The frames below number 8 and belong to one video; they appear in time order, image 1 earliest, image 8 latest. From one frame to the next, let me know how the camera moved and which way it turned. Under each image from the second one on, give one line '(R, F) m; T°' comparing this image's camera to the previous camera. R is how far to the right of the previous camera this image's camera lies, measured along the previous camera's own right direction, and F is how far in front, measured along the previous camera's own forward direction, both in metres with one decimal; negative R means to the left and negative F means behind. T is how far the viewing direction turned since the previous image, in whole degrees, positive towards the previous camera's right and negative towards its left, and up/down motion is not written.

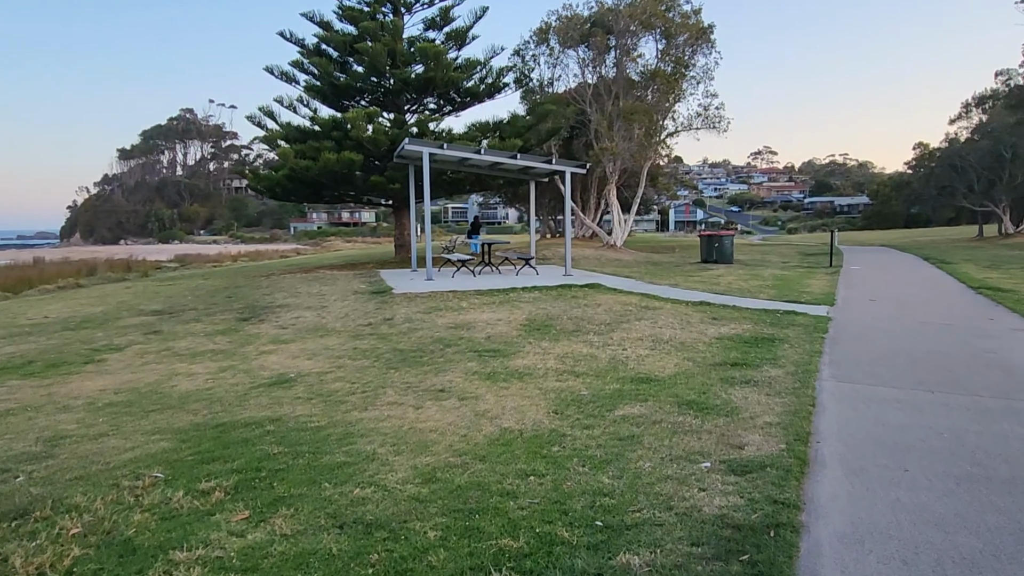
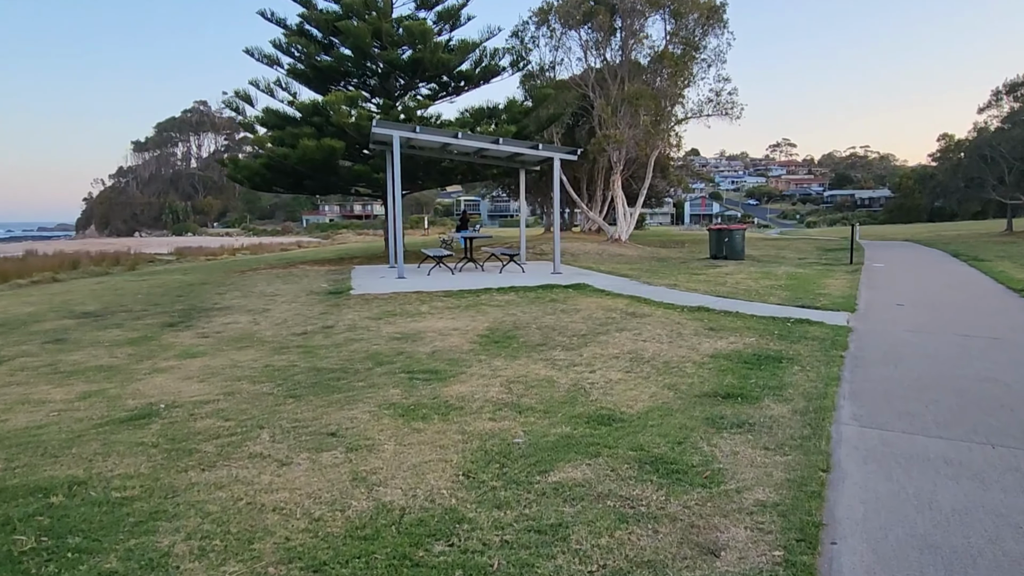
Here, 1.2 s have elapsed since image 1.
(+0.5, +1.0) m; -1°
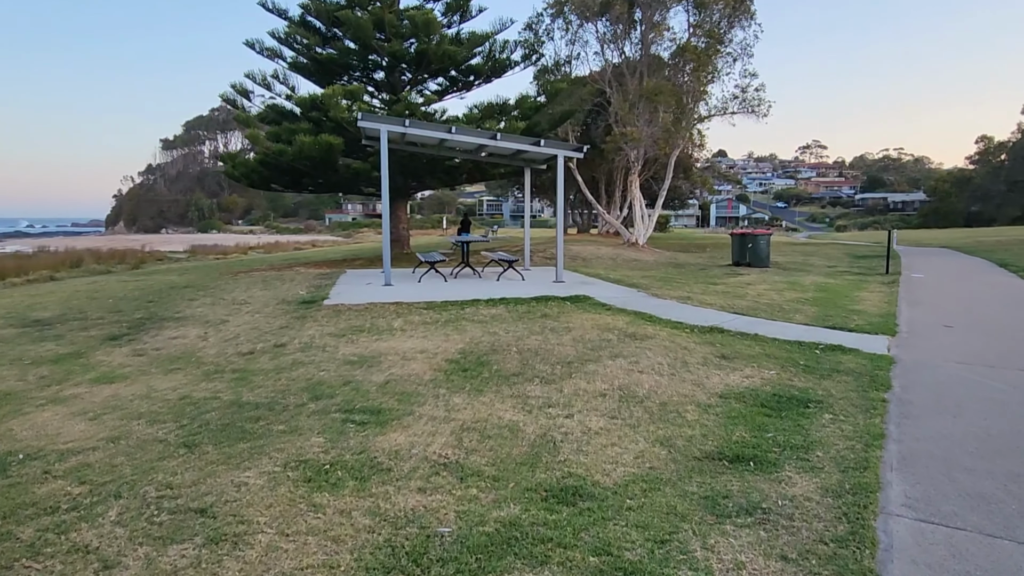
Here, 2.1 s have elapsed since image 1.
(+0.4, +0.8) m; -2°
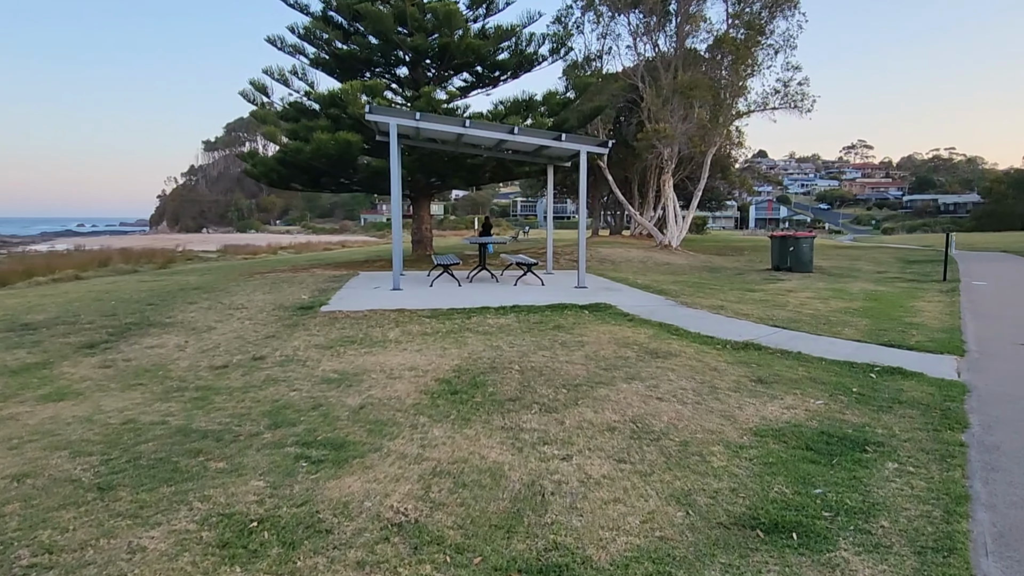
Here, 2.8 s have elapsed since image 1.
(+0.2, +0.6) m; -3°
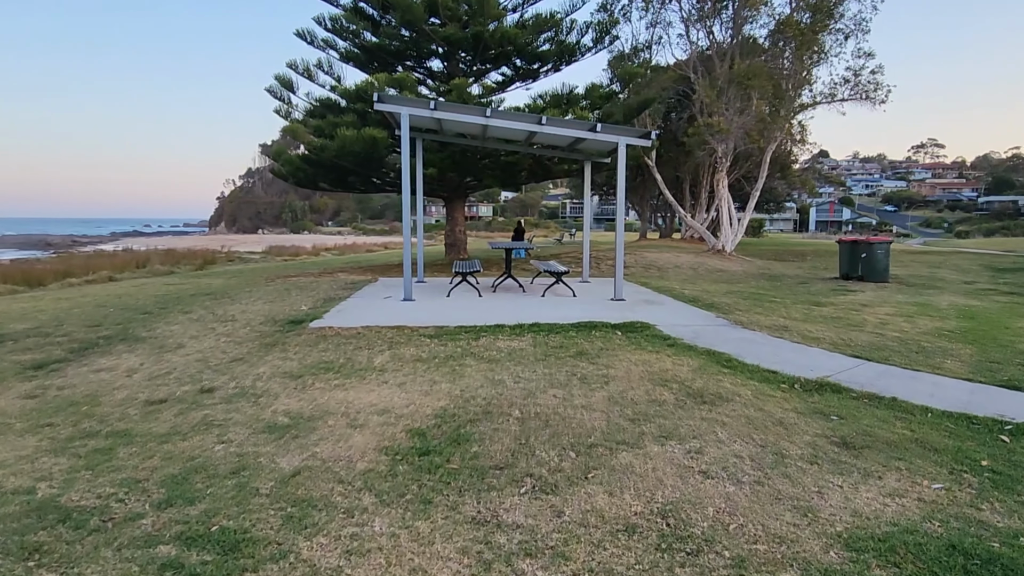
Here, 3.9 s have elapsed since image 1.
(+0.3, +1.0) m; -5°
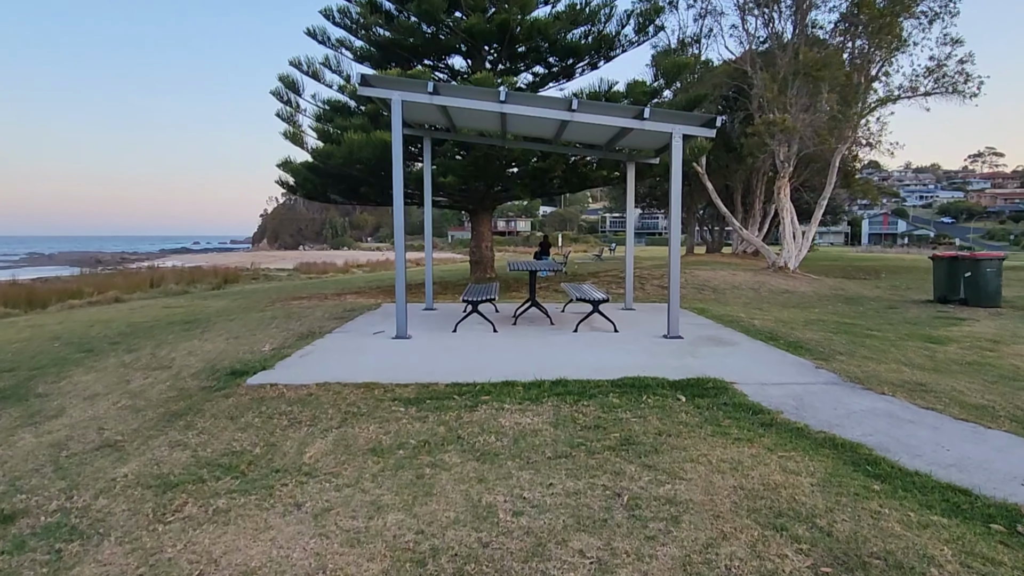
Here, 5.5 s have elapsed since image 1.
(+0.1, +1.6) m; -4°
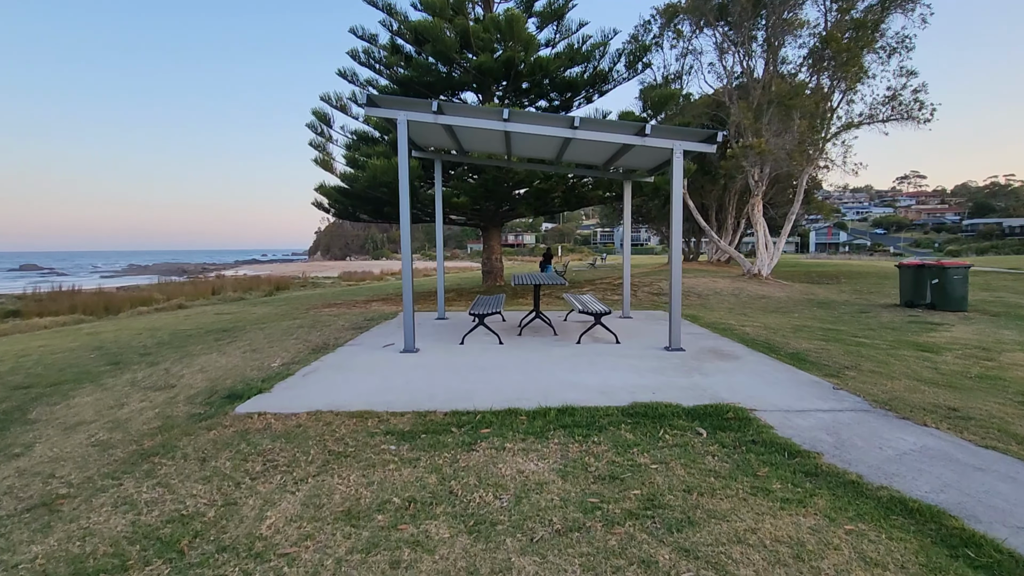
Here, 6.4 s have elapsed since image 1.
(-0.1, +0.2) m; +2°
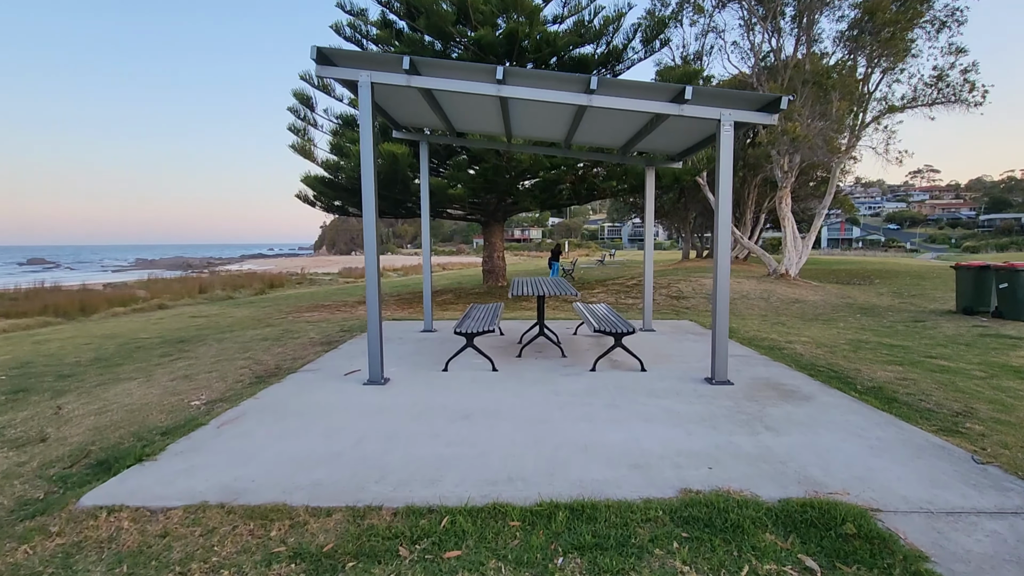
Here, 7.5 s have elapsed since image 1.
(+0.1, +1.3) m; -1°
